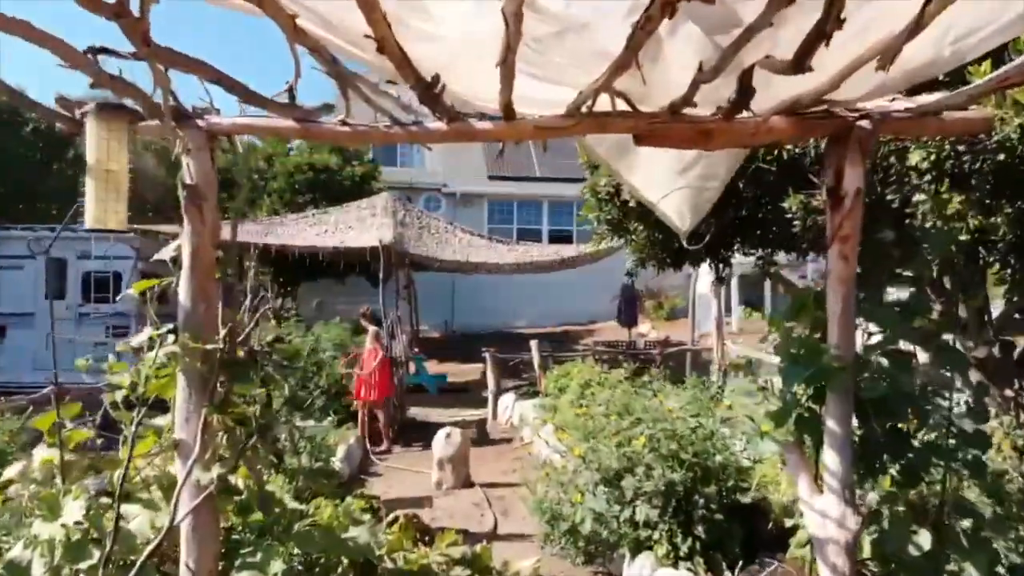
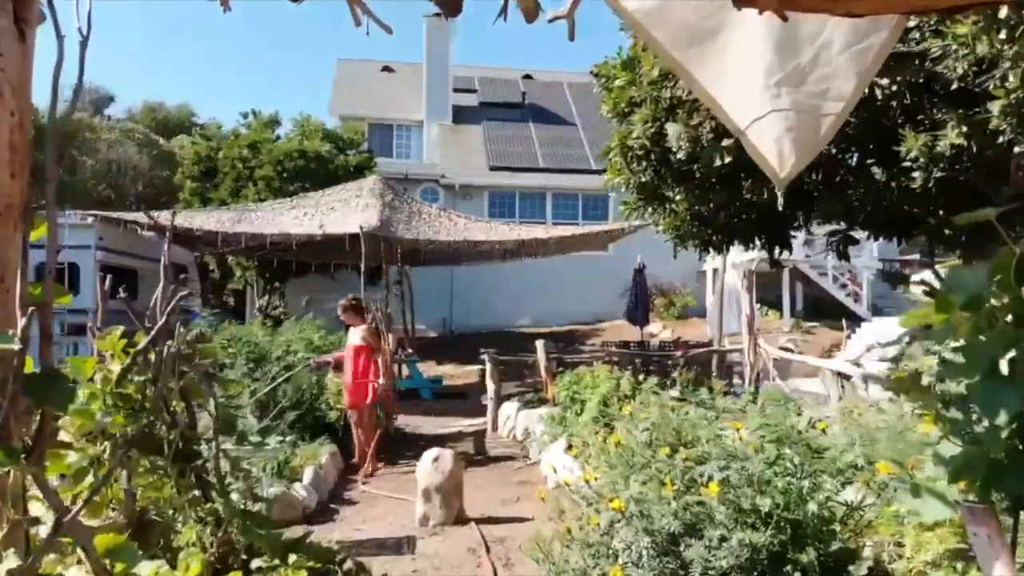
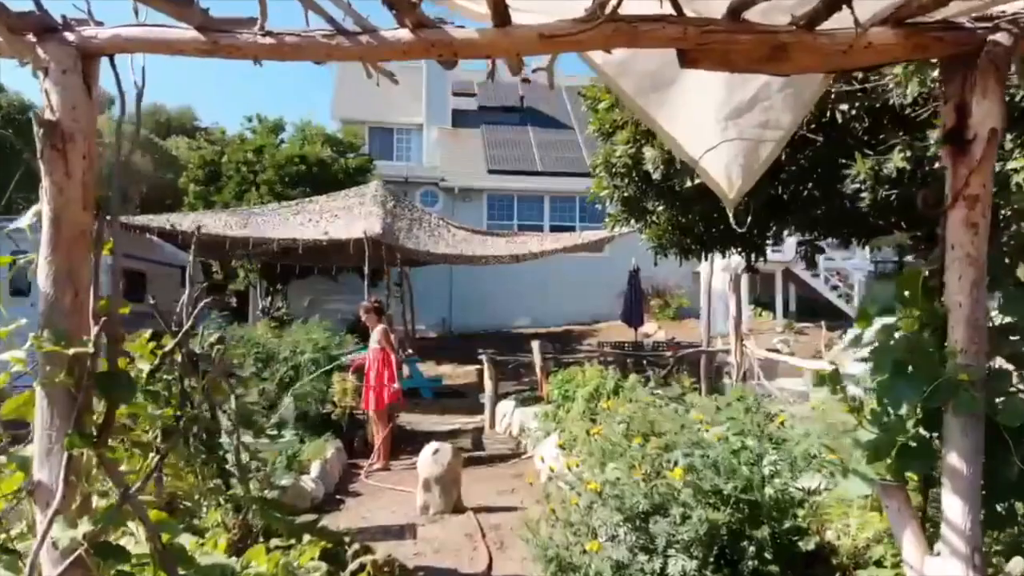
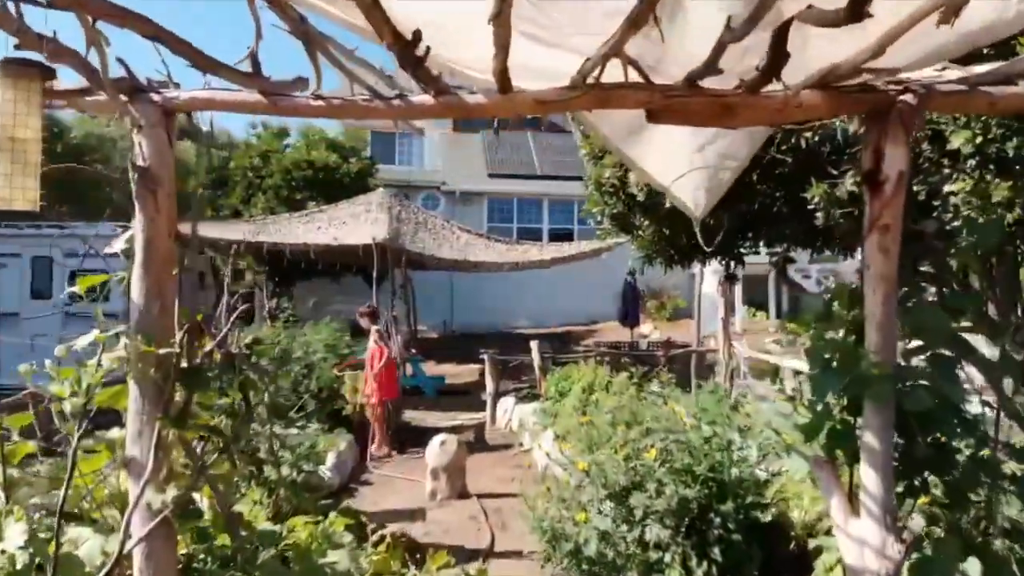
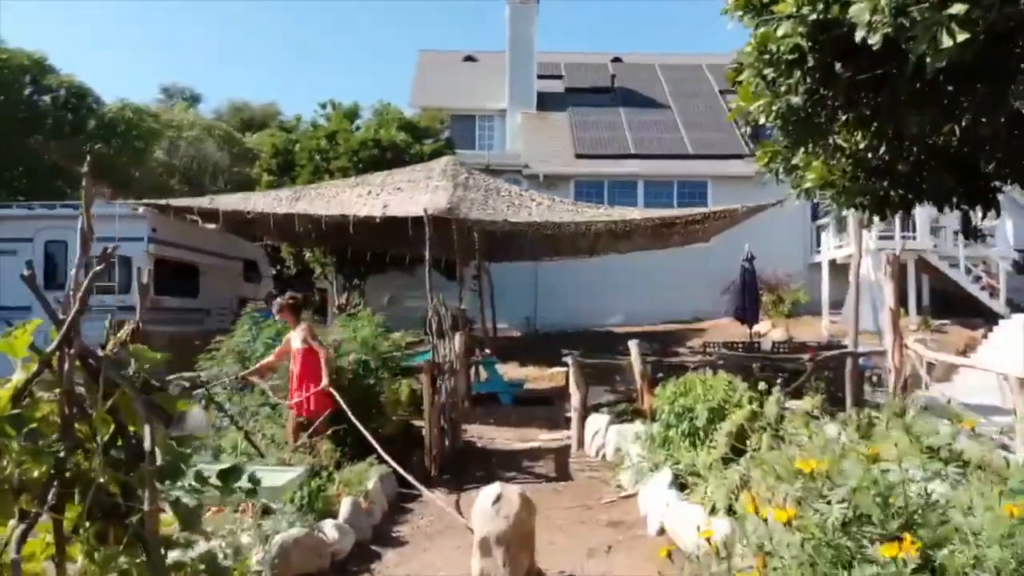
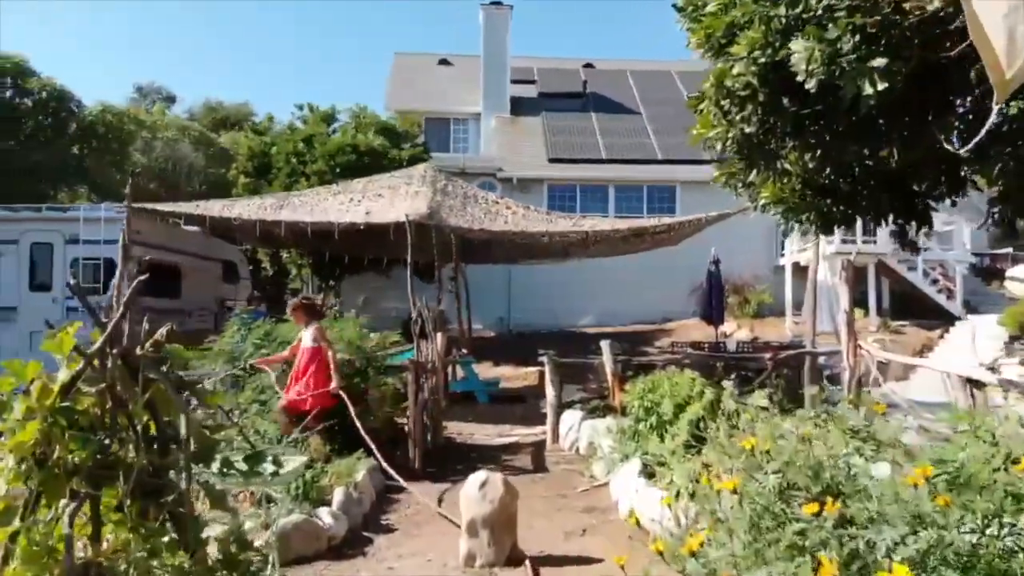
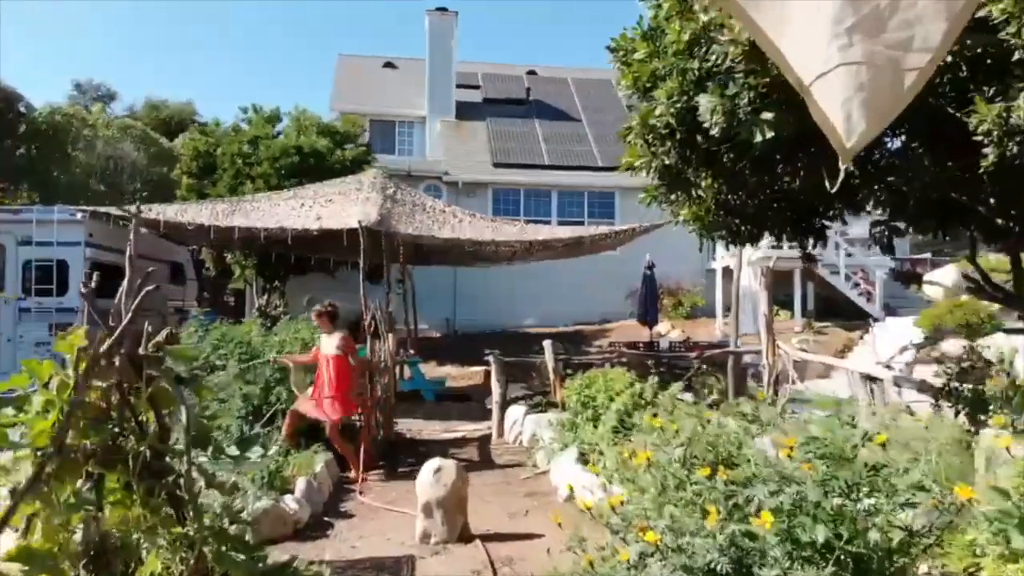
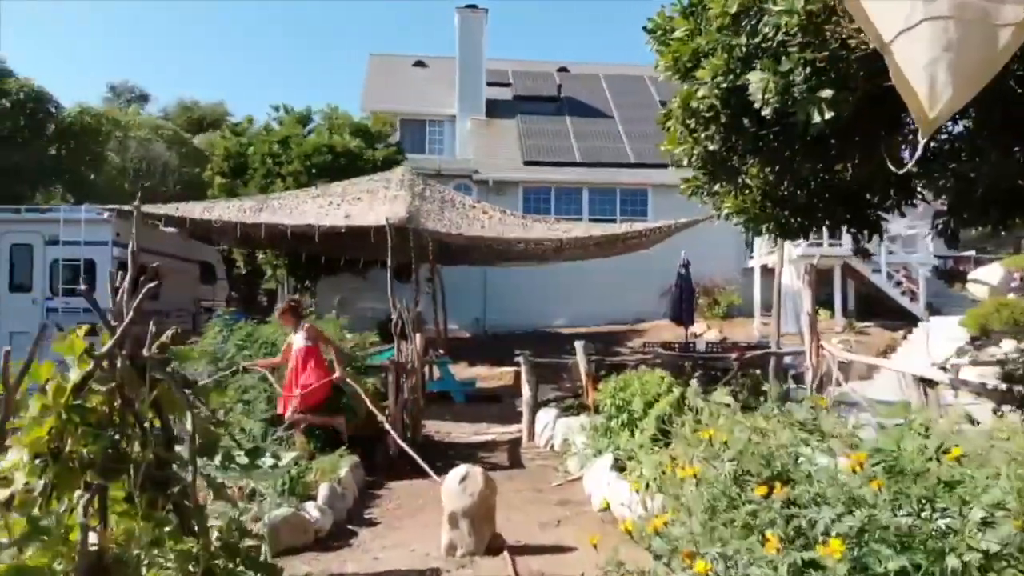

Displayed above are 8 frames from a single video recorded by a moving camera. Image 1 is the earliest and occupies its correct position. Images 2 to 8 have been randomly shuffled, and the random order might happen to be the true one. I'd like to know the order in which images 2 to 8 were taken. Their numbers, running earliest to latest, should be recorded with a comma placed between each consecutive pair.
4, 3, 2, 7, 8, 6, 5
